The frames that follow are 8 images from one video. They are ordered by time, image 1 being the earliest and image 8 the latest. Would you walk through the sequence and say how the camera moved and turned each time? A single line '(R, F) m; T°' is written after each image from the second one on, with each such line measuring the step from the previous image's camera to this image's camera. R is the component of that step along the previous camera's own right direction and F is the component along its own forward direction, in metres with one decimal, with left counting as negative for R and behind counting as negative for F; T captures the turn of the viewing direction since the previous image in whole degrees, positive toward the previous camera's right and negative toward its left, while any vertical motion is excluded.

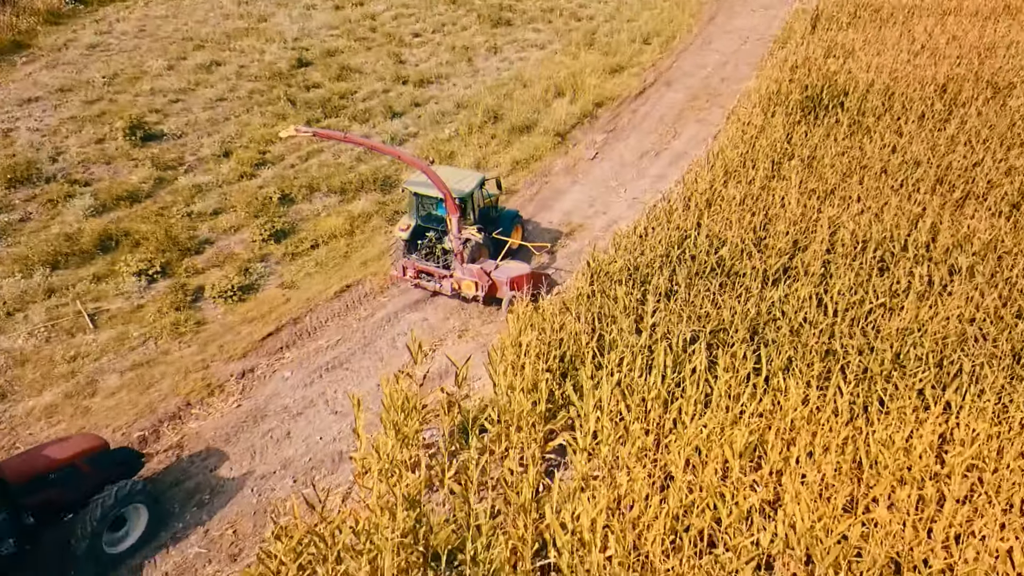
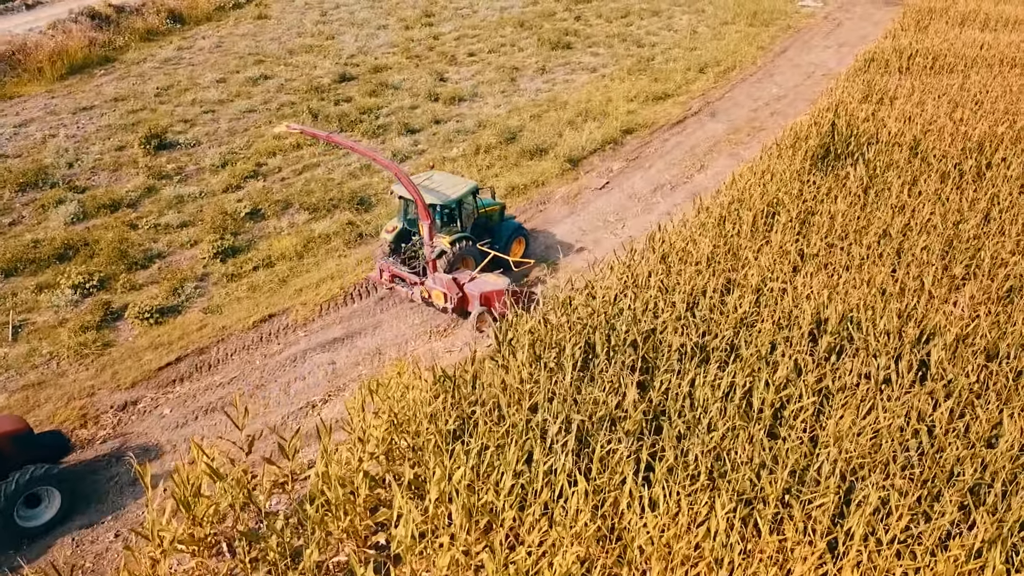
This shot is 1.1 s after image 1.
(+1.9, +0.8) m; -7°
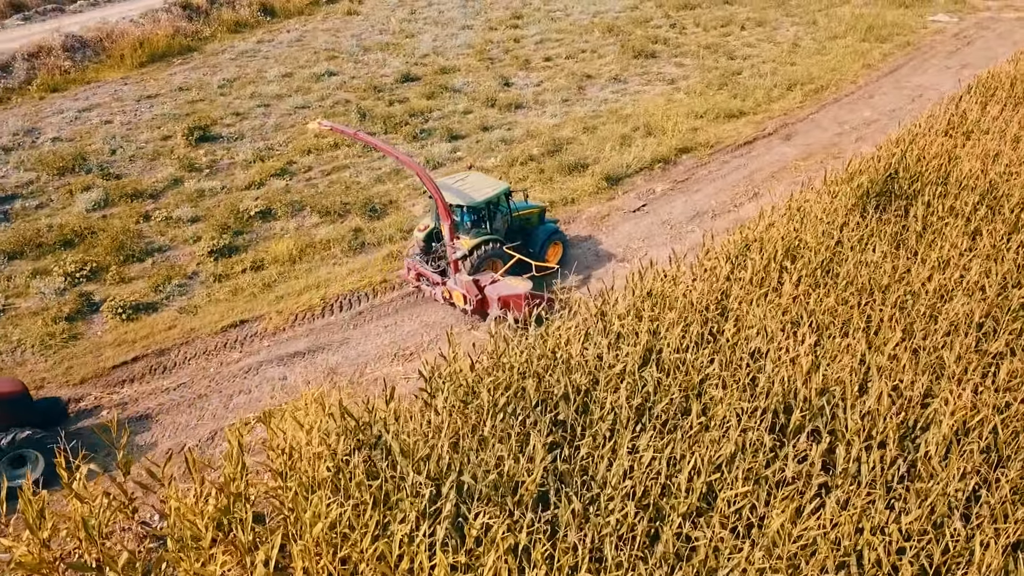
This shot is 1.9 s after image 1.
(+1.5, +0.7) m; -9°
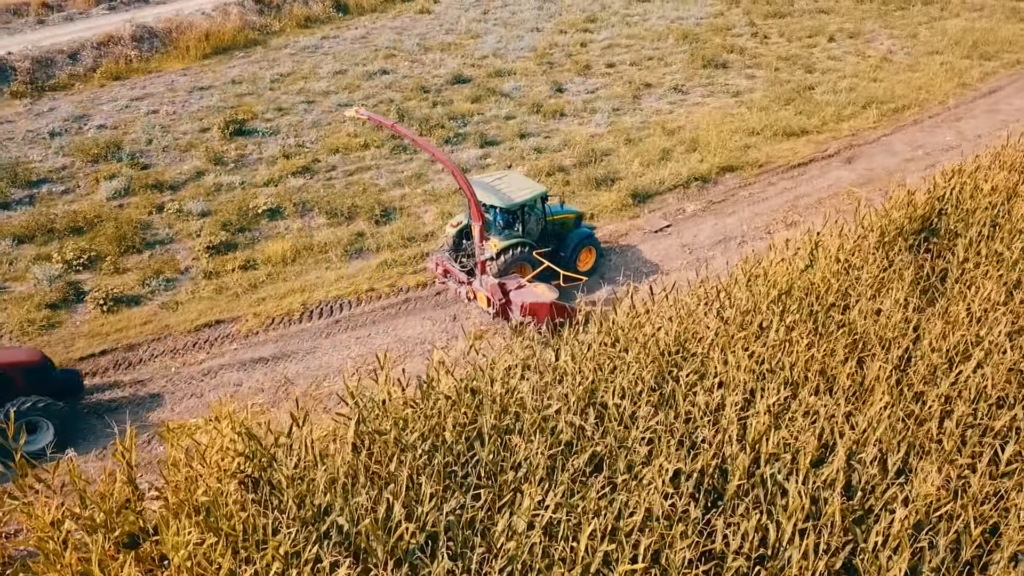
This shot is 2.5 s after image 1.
(+1.3, +0.6) m; -7°
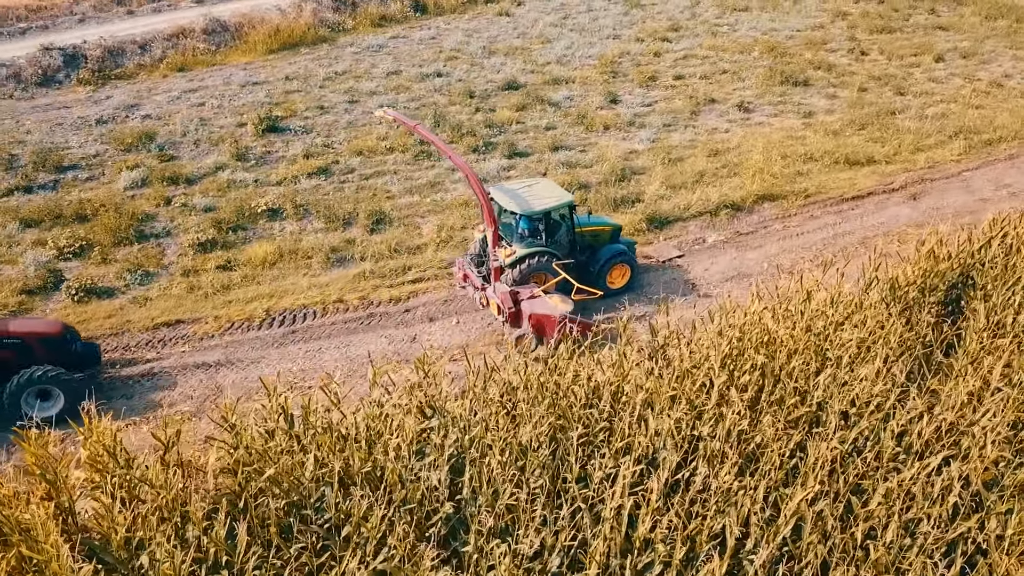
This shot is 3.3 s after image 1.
(+1.6, +0.7) m; -8°
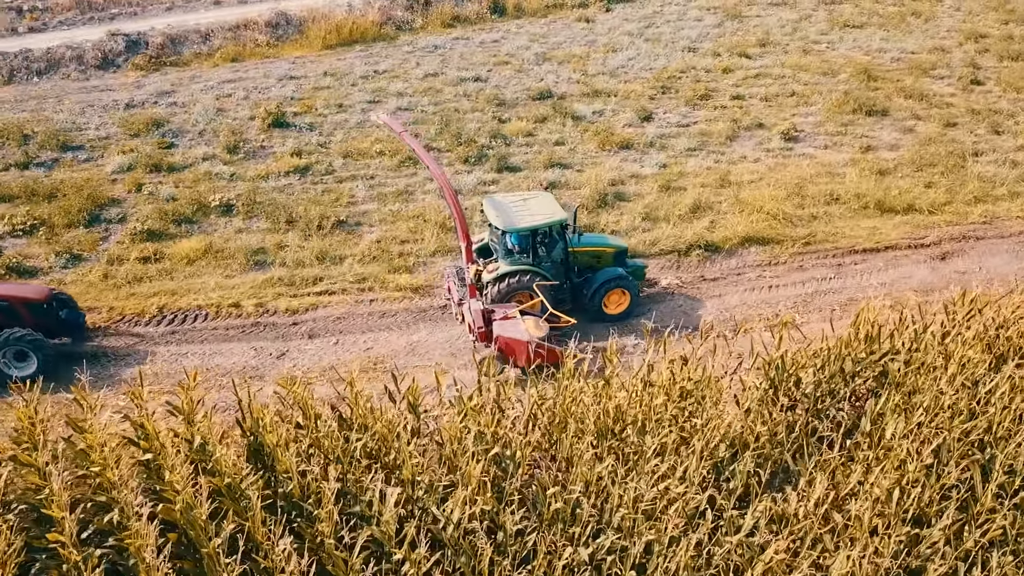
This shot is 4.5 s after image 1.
(+2.8, +1.0) m; -11°
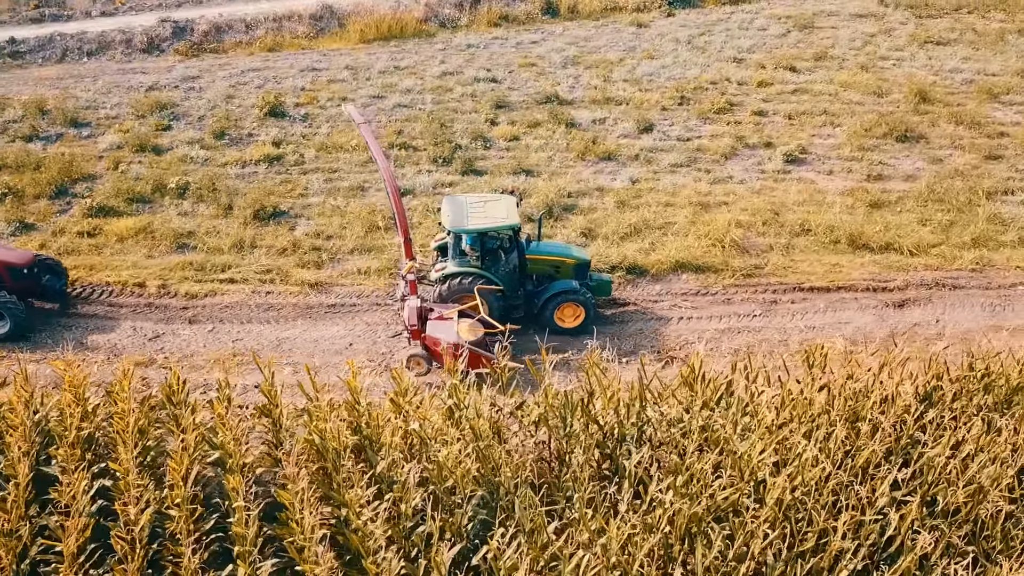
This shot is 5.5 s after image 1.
(+2.7, +0.5) m; -10°
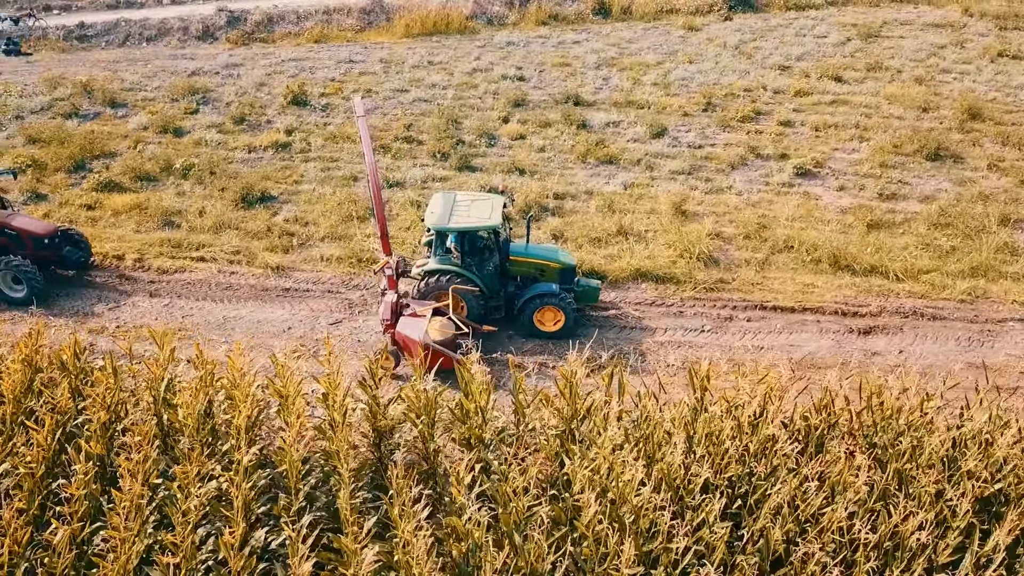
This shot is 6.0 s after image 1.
(+1.7, +0.1) m; -7°
